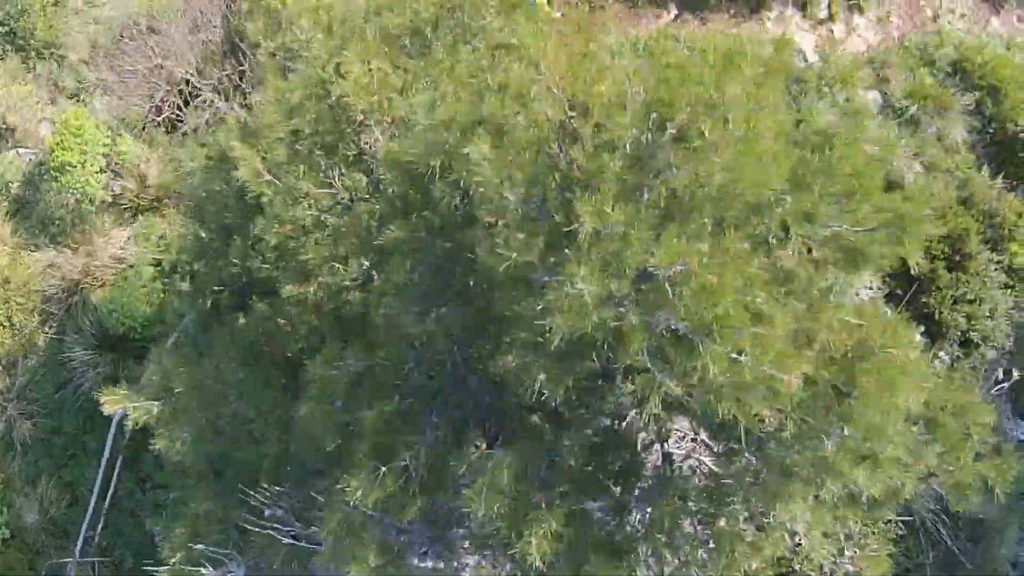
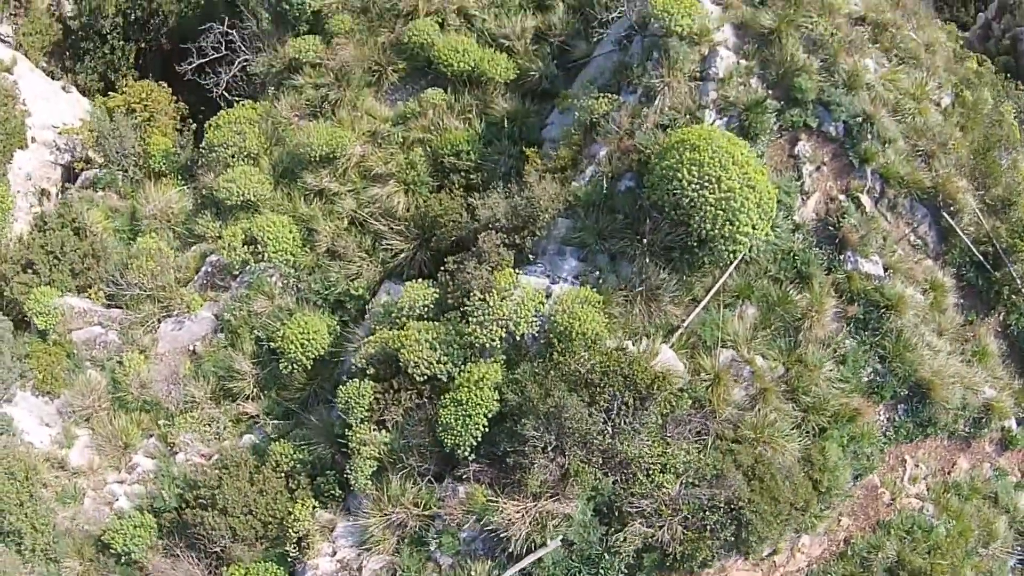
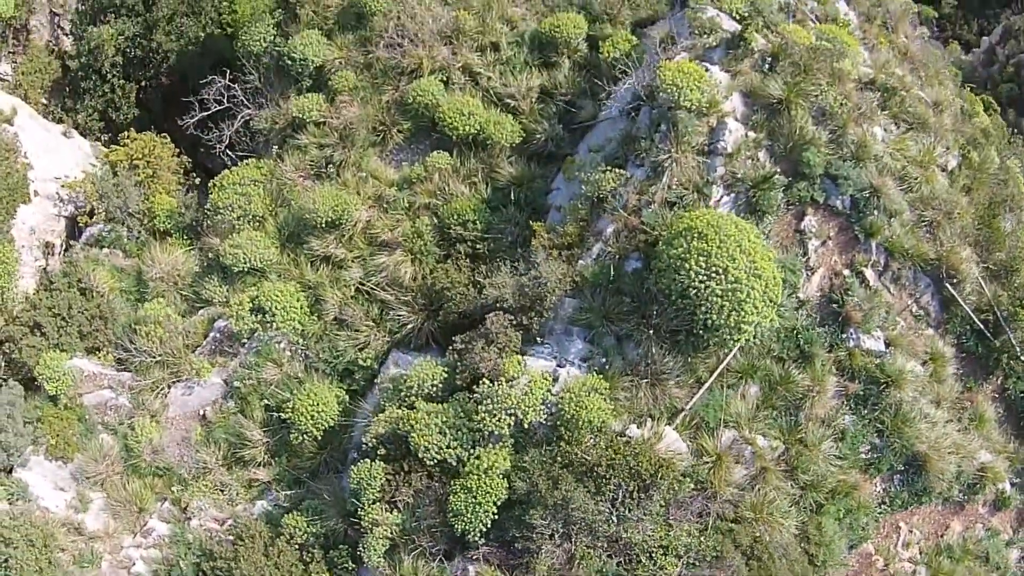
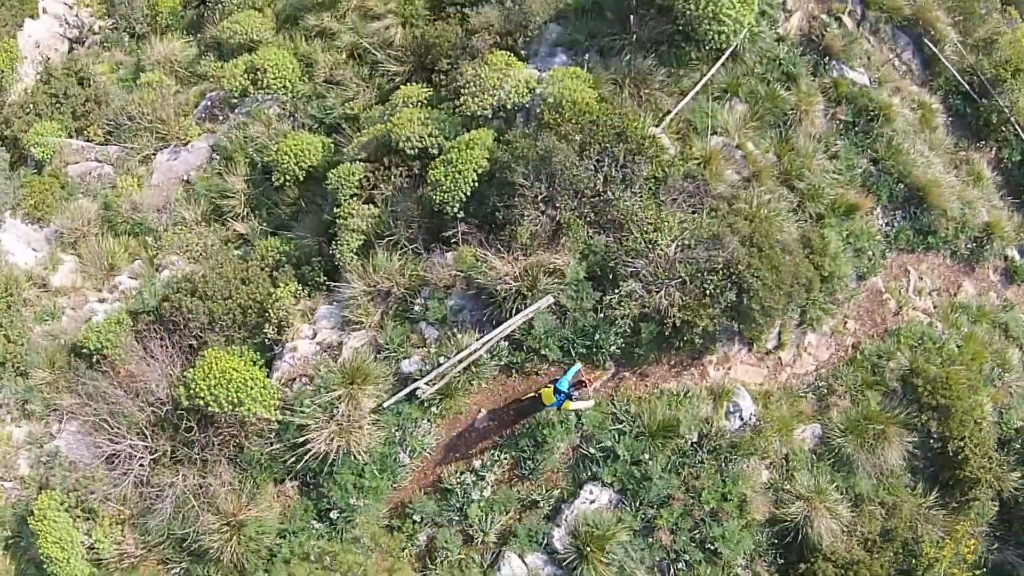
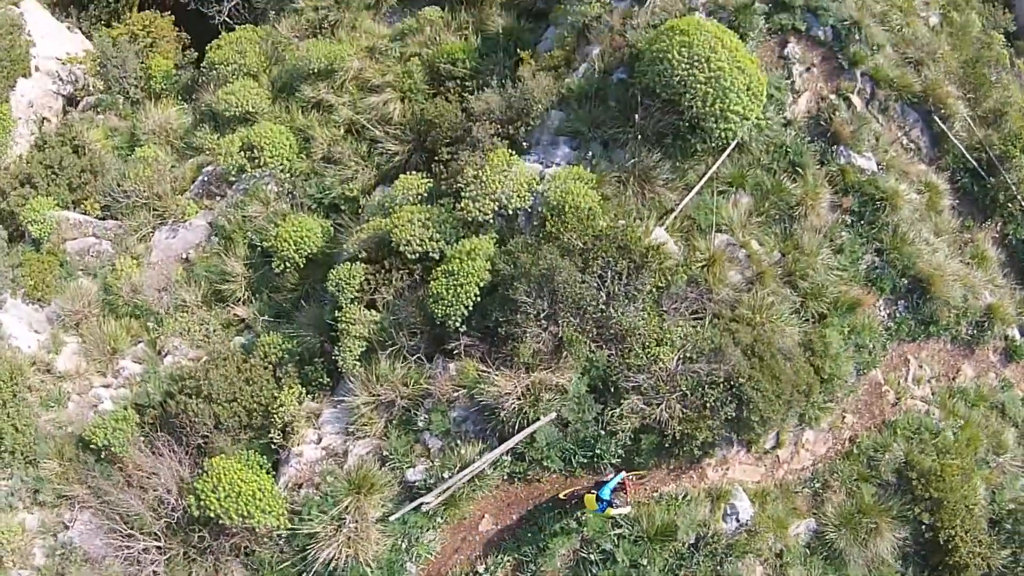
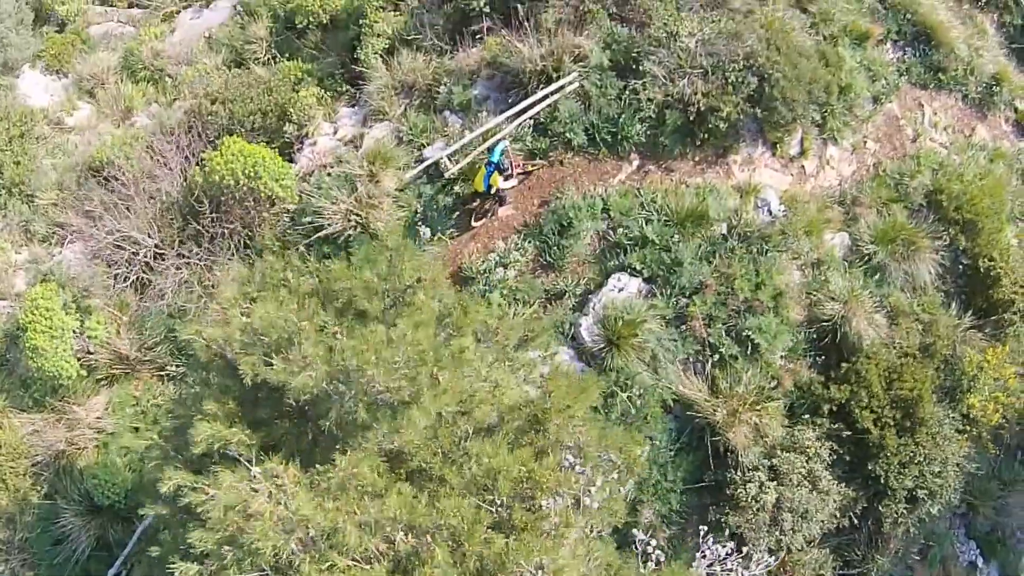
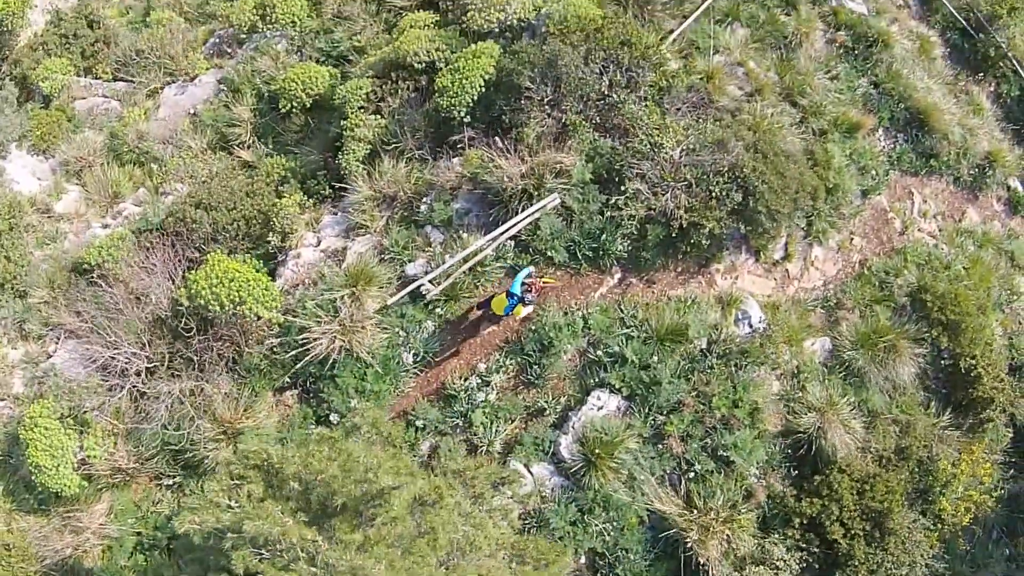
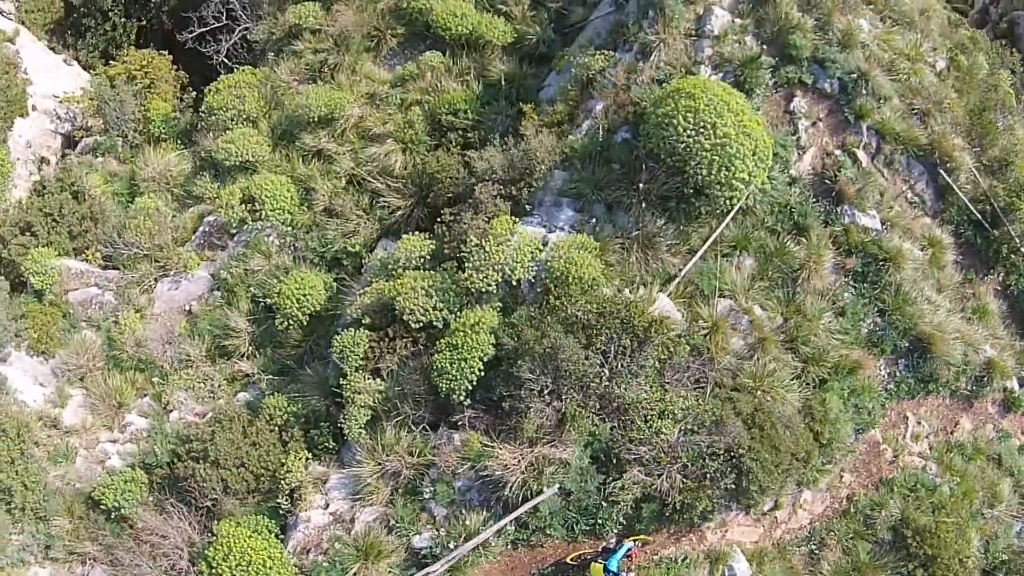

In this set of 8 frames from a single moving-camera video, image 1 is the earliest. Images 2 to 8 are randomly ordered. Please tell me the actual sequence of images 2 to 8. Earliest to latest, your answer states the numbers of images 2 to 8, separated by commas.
6, 7, 4, 5, 8, 2, 3
